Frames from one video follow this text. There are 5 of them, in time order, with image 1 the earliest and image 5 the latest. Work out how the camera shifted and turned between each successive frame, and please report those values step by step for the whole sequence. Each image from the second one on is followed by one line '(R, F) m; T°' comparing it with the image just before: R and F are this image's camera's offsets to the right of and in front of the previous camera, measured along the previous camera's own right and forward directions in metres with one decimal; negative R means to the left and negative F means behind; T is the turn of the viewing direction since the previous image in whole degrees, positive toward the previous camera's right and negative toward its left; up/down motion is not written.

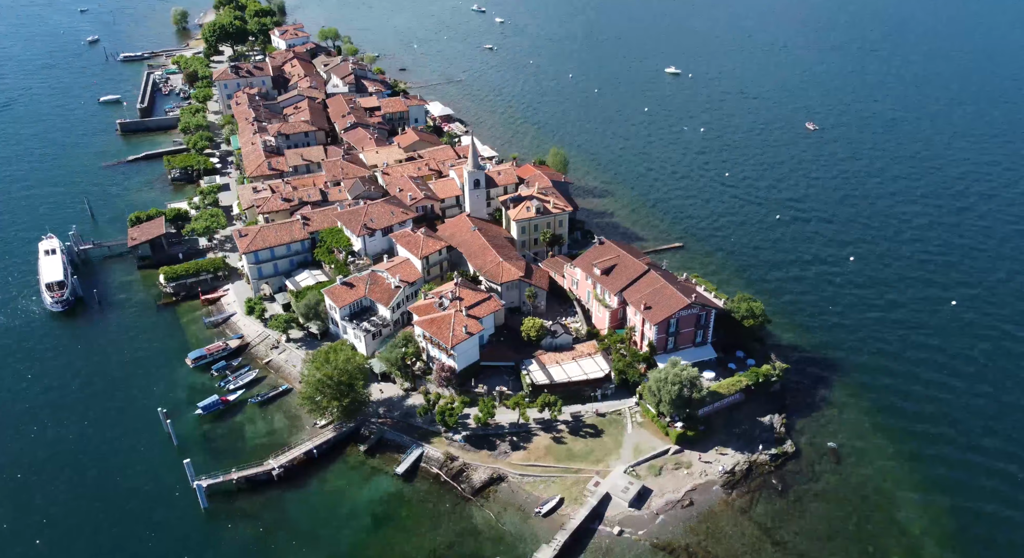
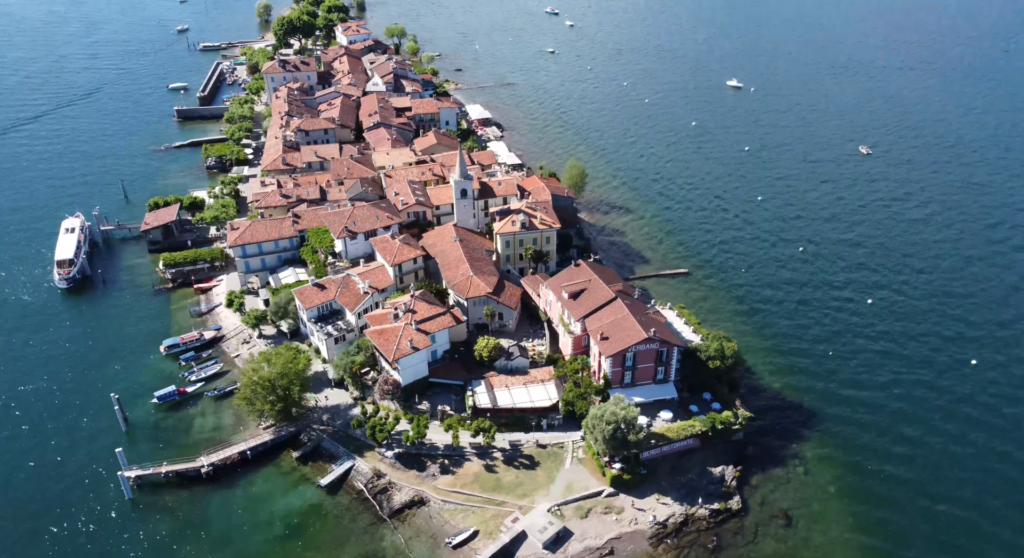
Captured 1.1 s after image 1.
(+11.8, +3.2) m; -7°
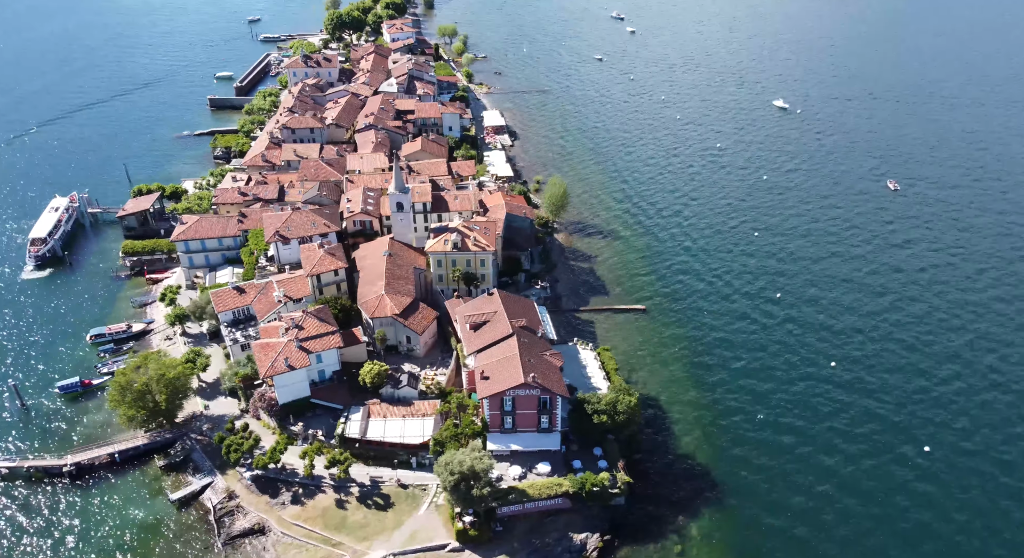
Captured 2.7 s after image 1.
(+17.1, +5.3) m; -7°
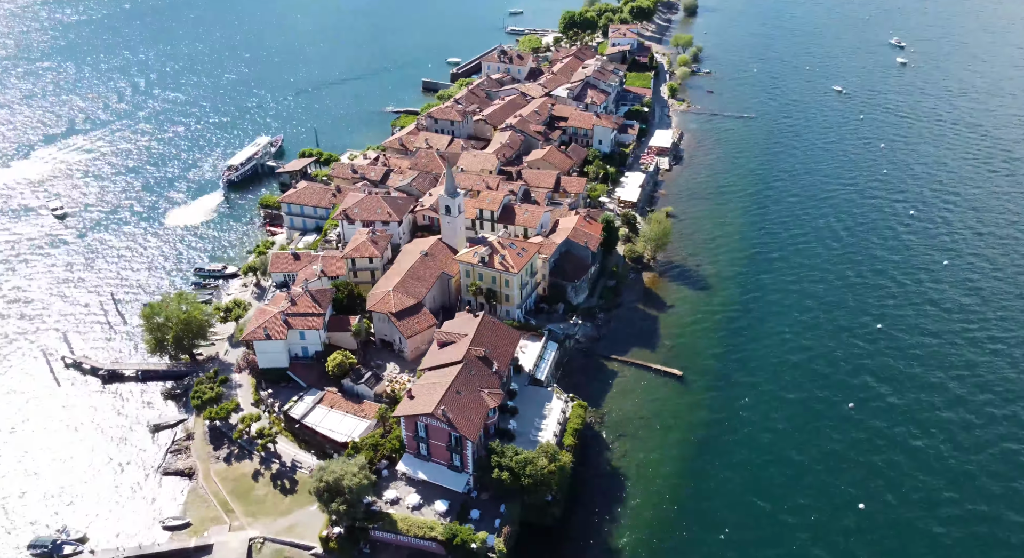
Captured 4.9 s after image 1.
(+23.5, +7.7) m; -20°
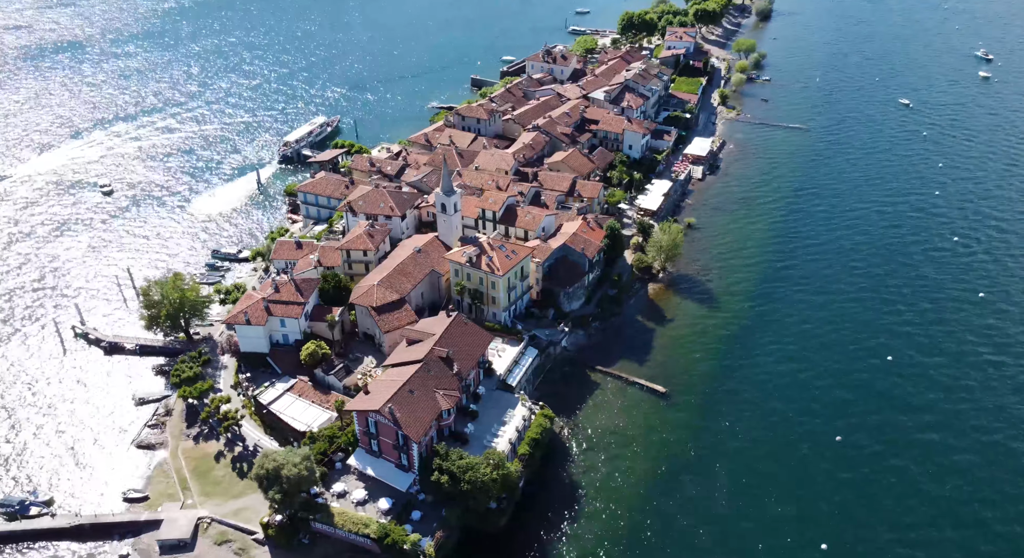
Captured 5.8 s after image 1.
(+8.8, +1.4) m; -6°
